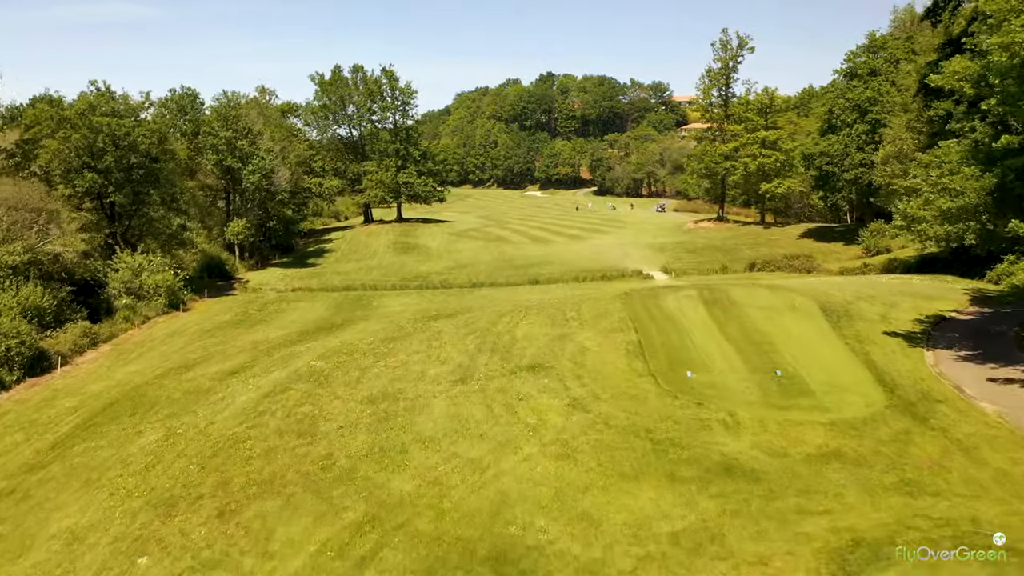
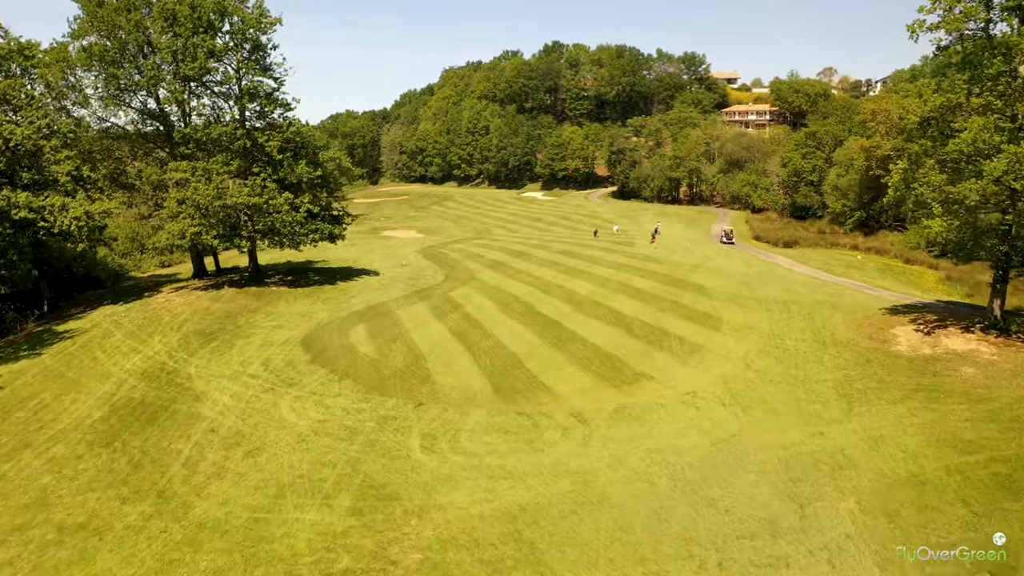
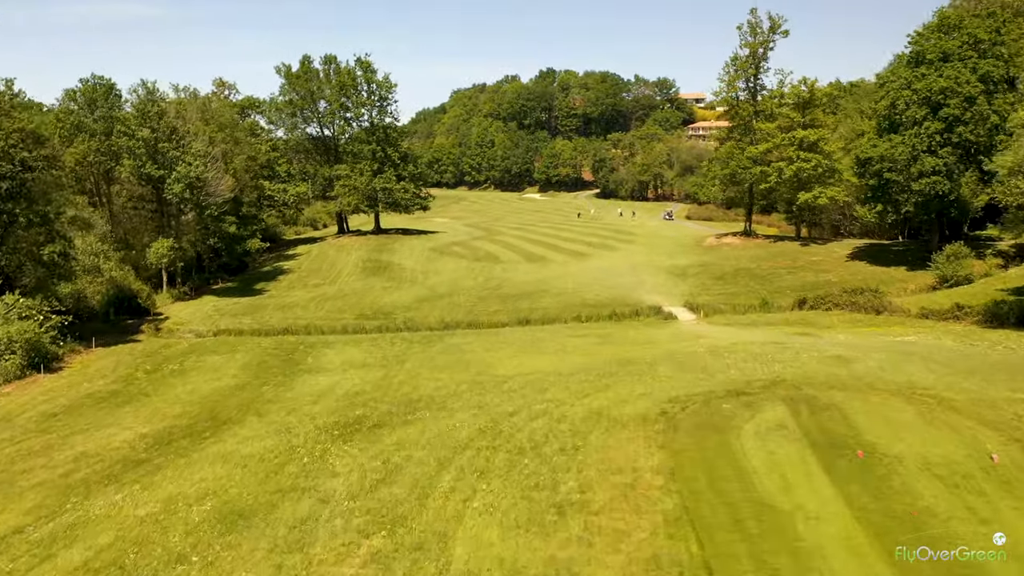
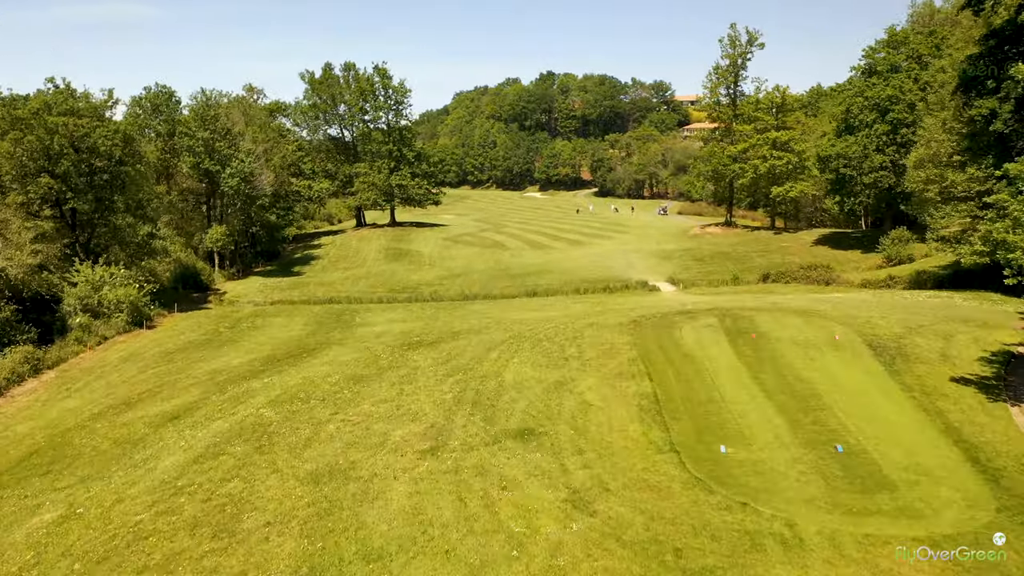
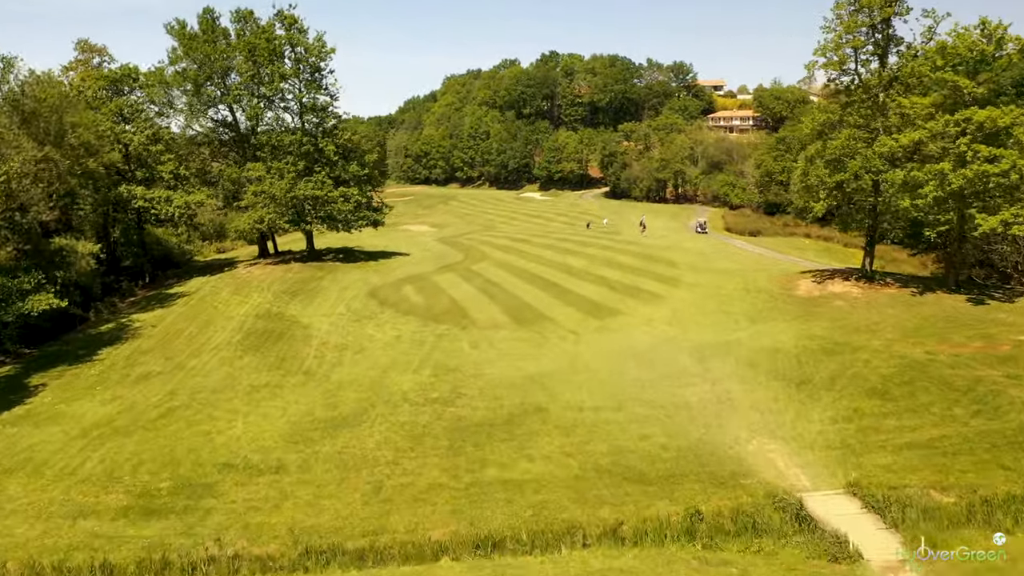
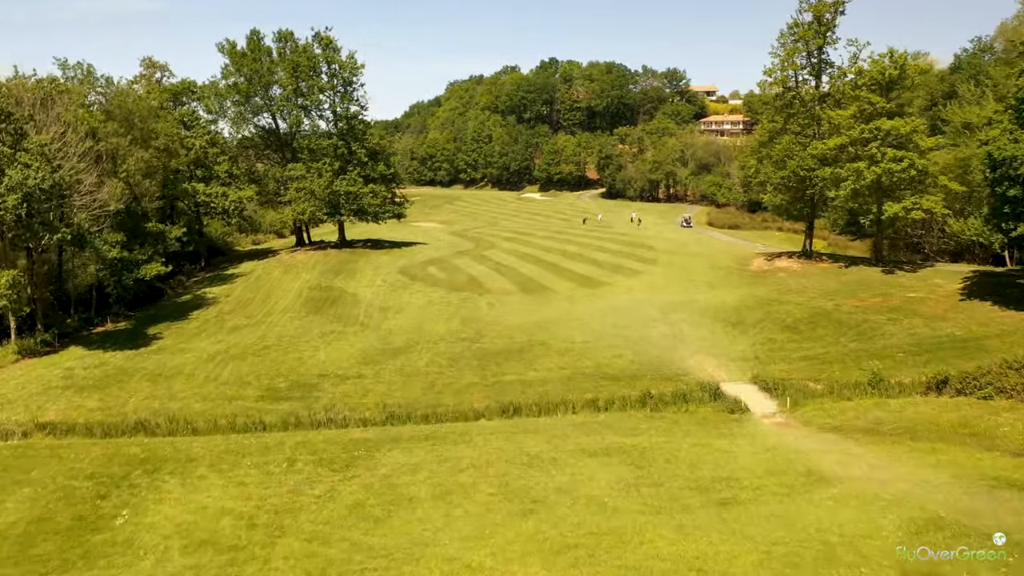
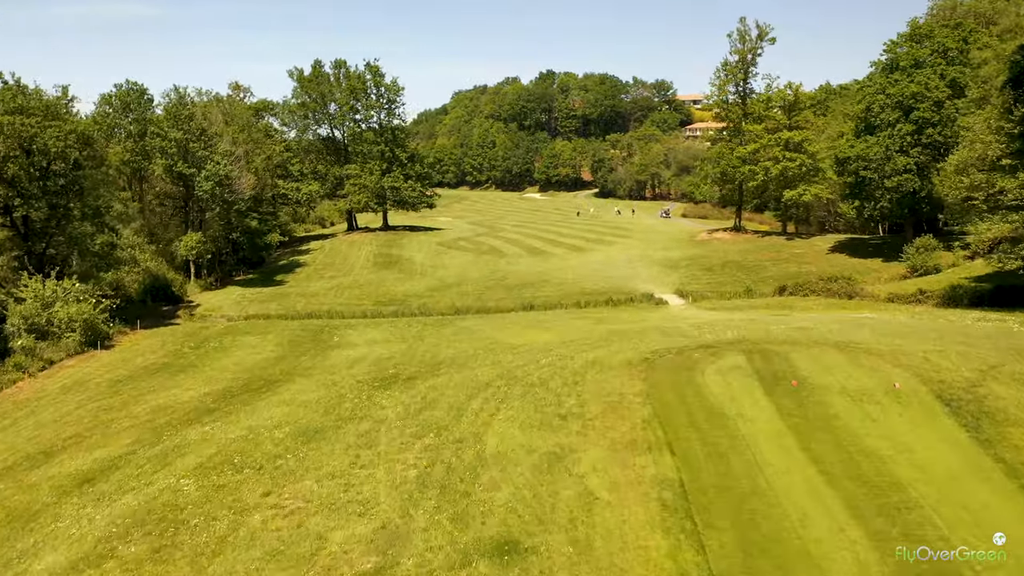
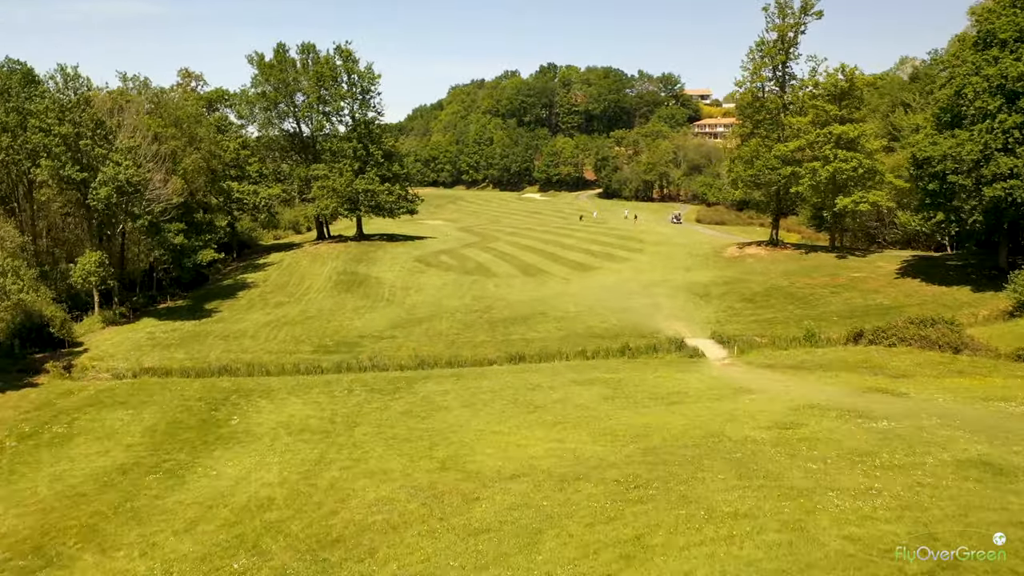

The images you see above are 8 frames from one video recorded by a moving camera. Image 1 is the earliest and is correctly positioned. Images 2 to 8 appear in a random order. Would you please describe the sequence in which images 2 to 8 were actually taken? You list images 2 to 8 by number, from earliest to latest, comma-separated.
4, 7, 3, 8, 6, 5, 2
